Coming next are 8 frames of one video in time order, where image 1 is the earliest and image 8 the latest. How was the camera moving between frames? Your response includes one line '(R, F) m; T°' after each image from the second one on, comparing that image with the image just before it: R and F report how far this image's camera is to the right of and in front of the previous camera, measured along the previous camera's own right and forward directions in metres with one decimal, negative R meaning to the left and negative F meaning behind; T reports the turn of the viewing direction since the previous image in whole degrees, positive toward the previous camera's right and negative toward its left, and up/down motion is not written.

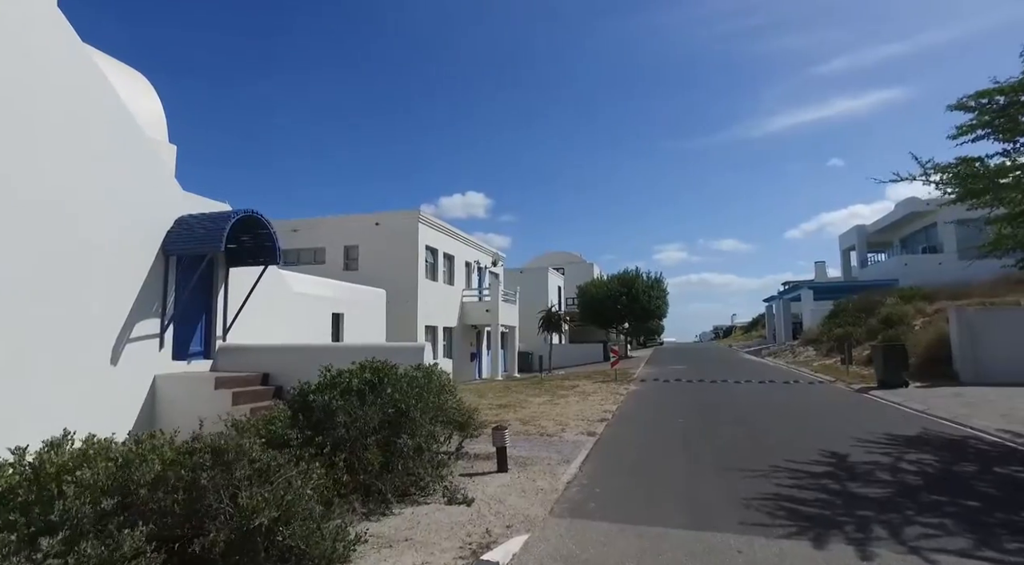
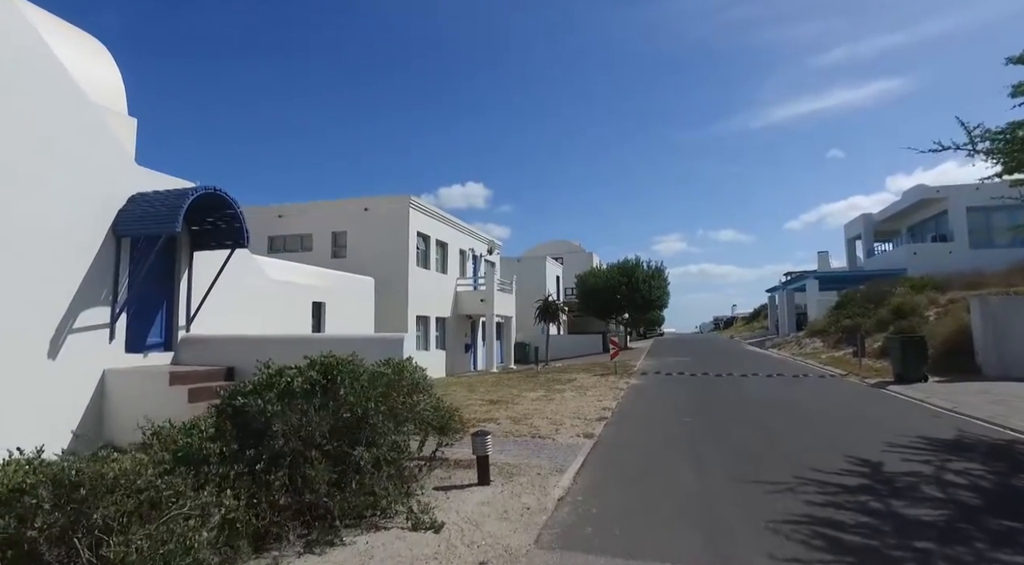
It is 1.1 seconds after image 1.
(+0.2, +1.1) m; 0°
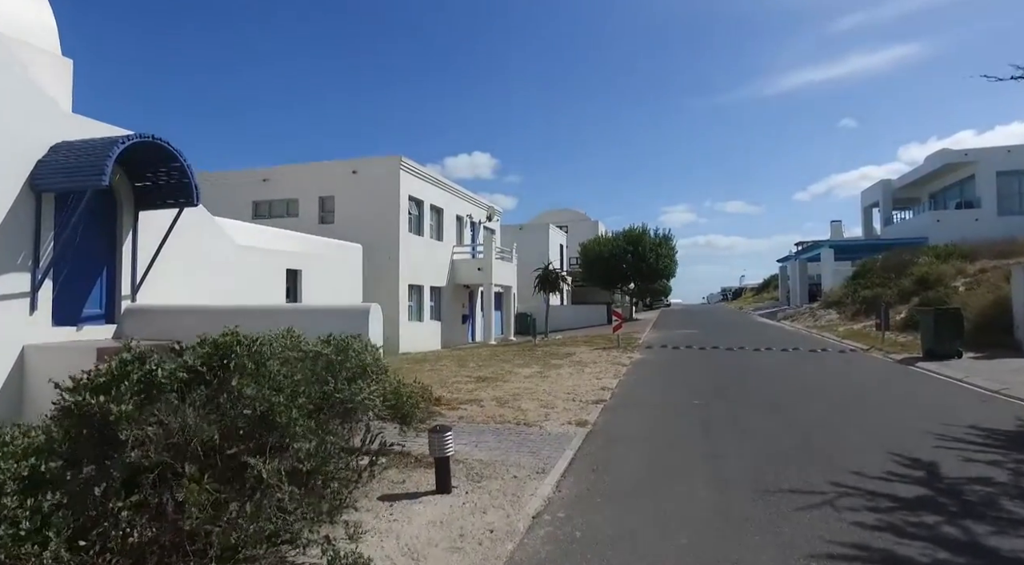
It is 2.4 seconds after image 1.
(+0.3, +1.4) m; -1°
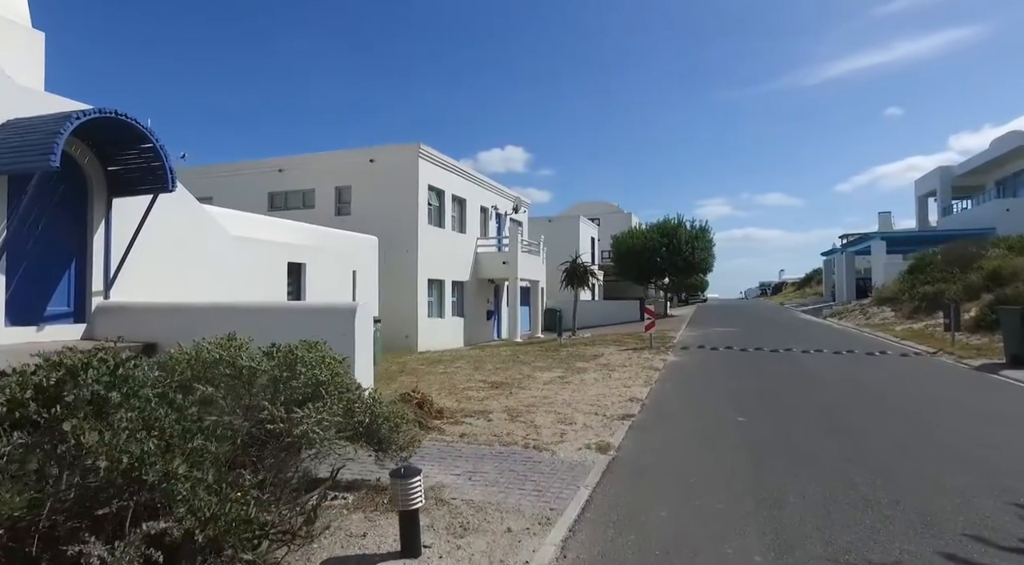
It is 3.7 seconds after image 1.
(+0.3, +1.3) m; -3°
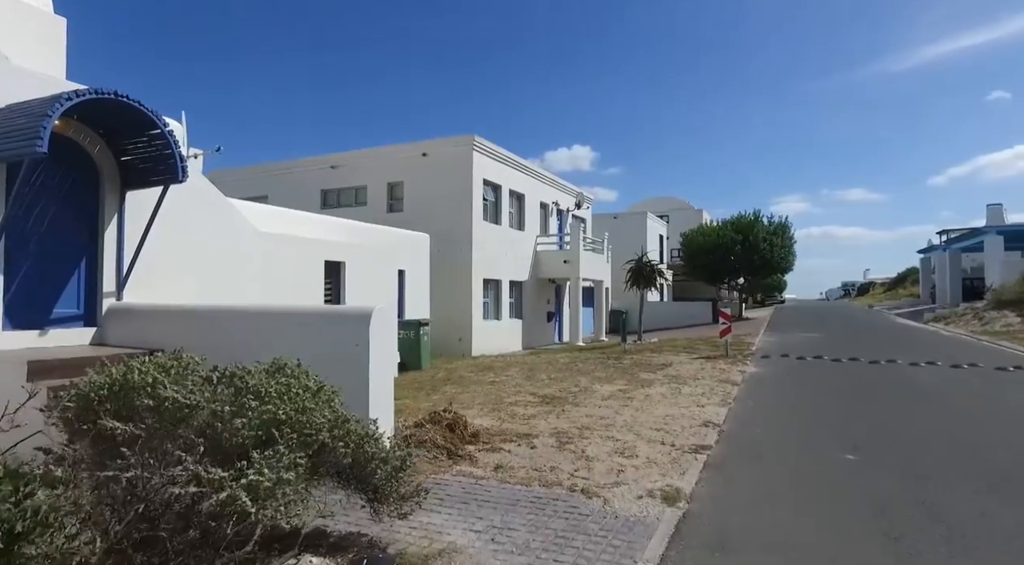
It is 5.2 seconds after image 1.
(+0.2, +1.3) m; -6°
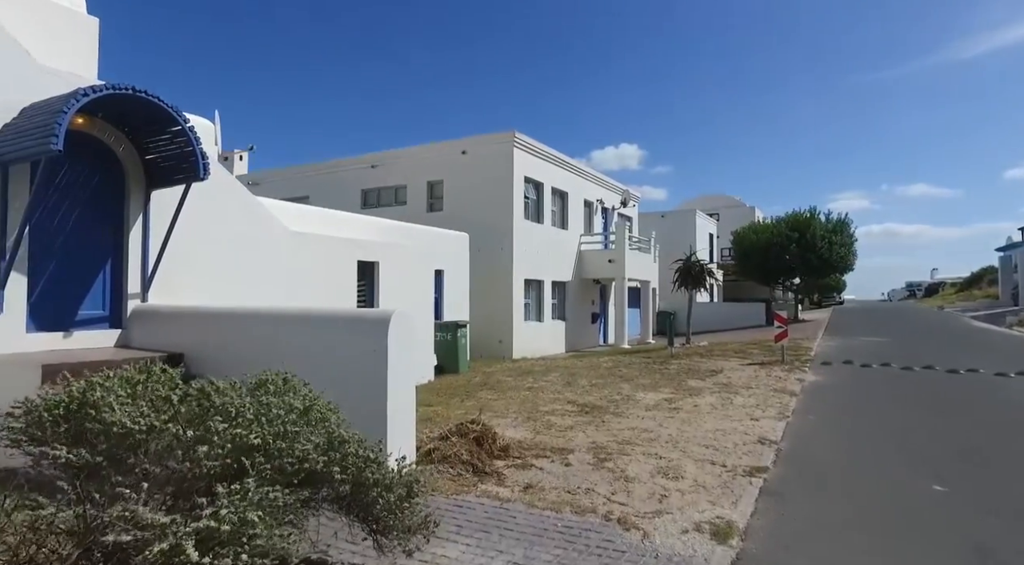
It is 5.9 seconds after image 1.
(+0.1, +0.6) m; -4°
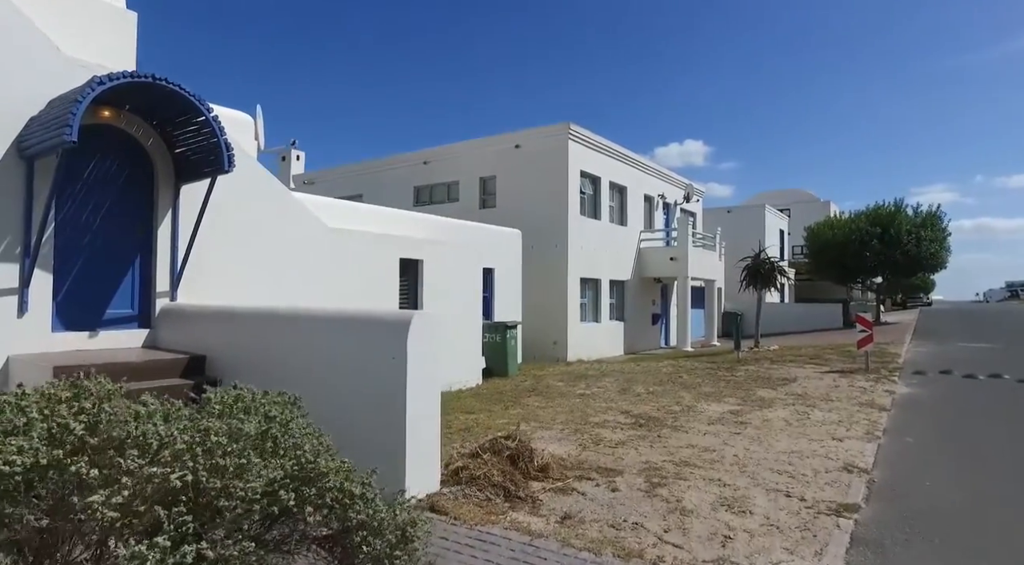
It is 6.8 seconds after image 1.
(+0.2, +0.8) m; -6°
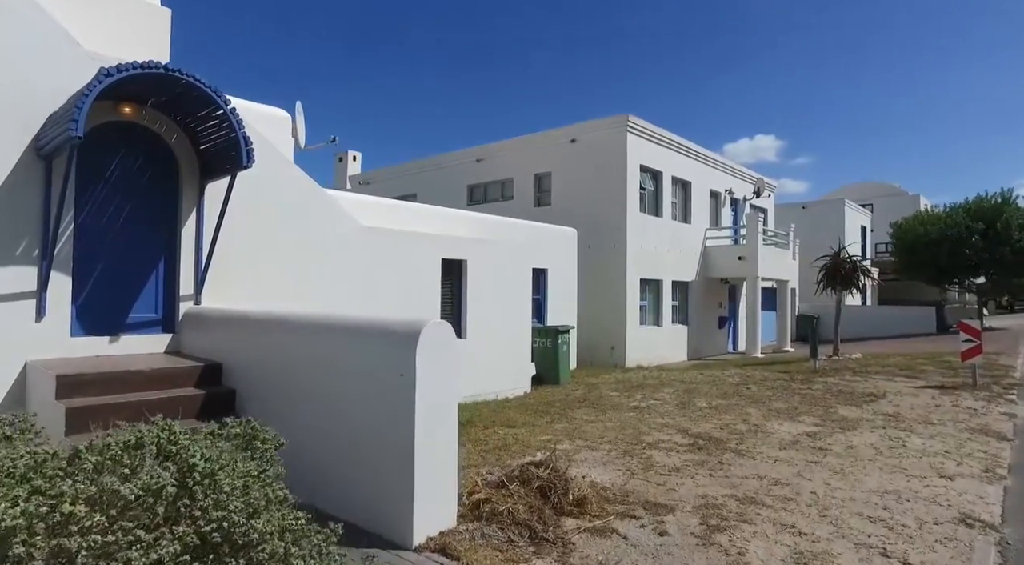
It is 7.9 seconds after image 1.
(+0.3, +0.8) m; -6°
